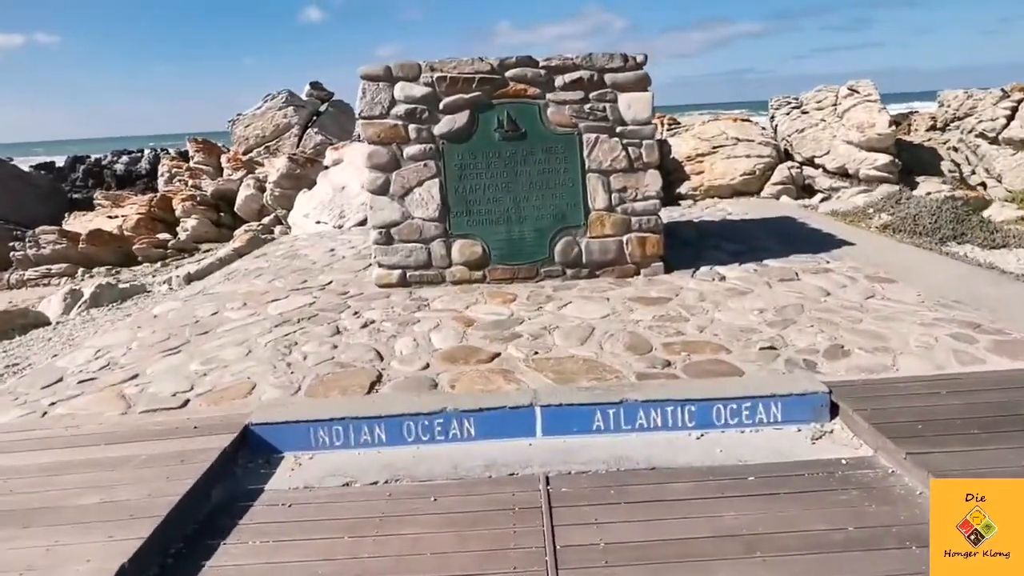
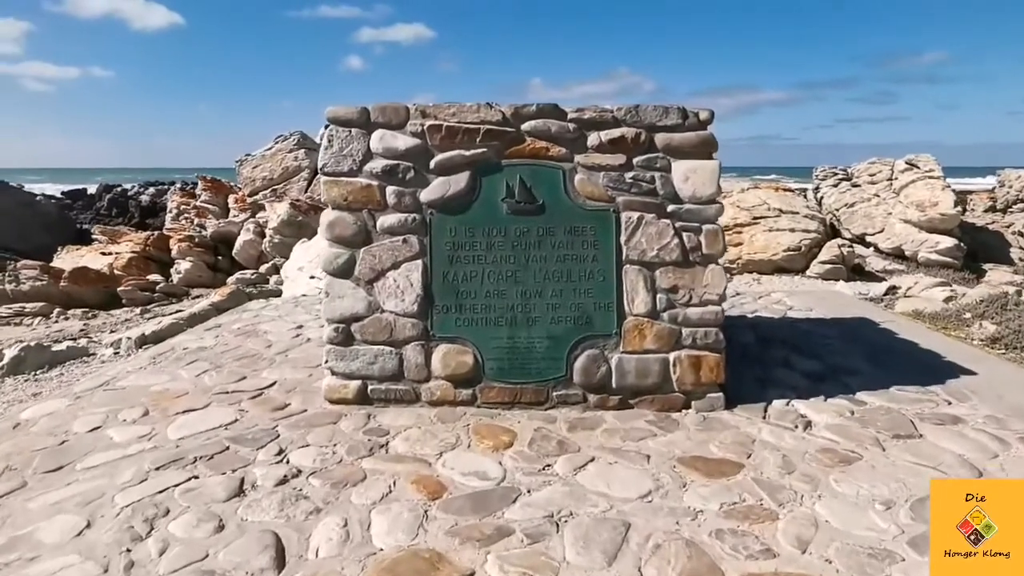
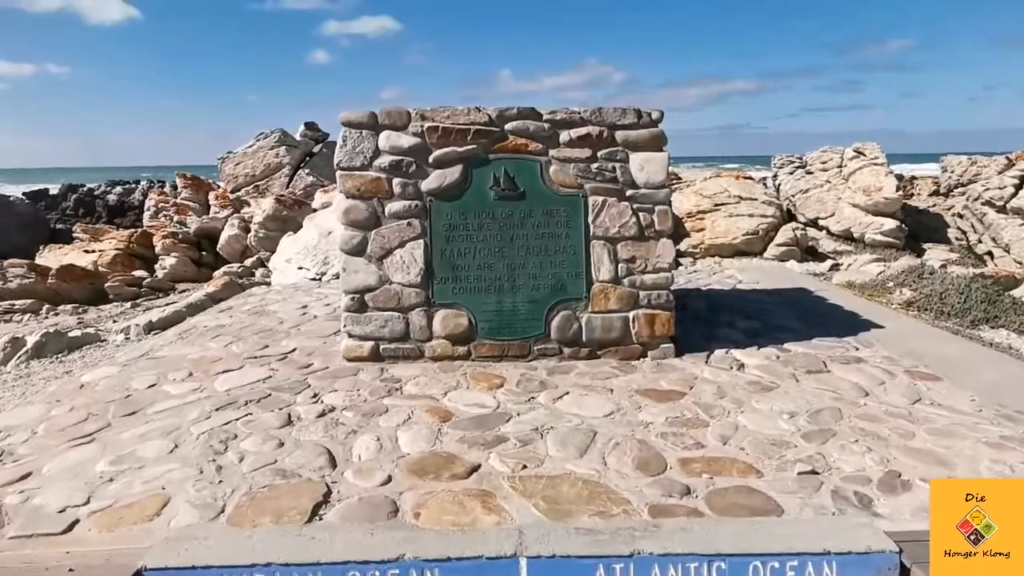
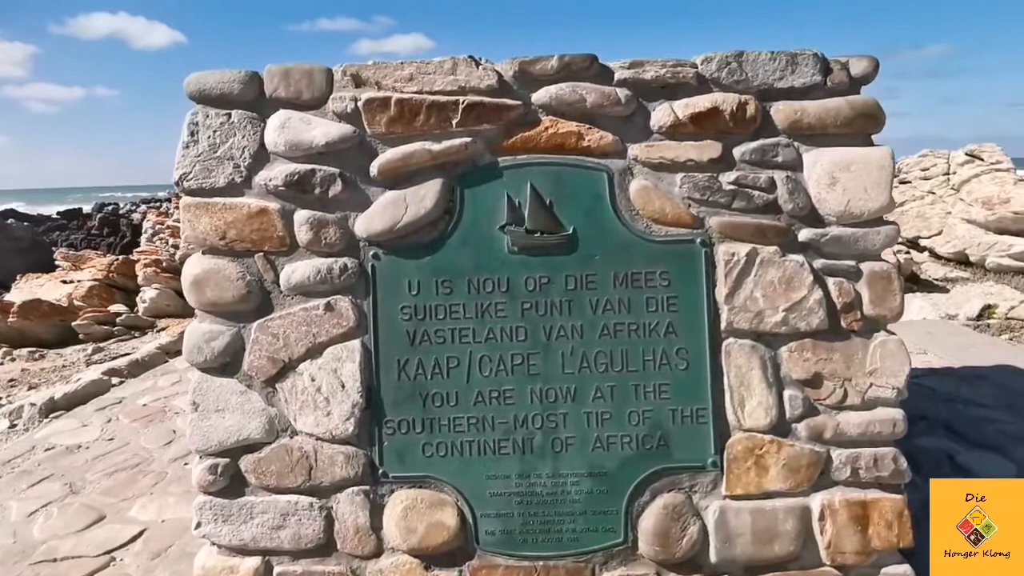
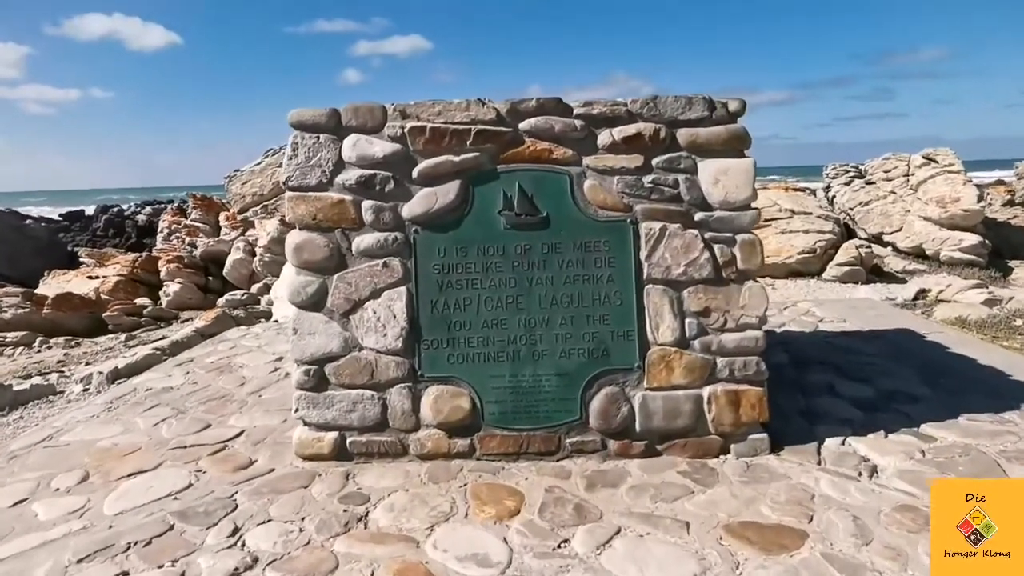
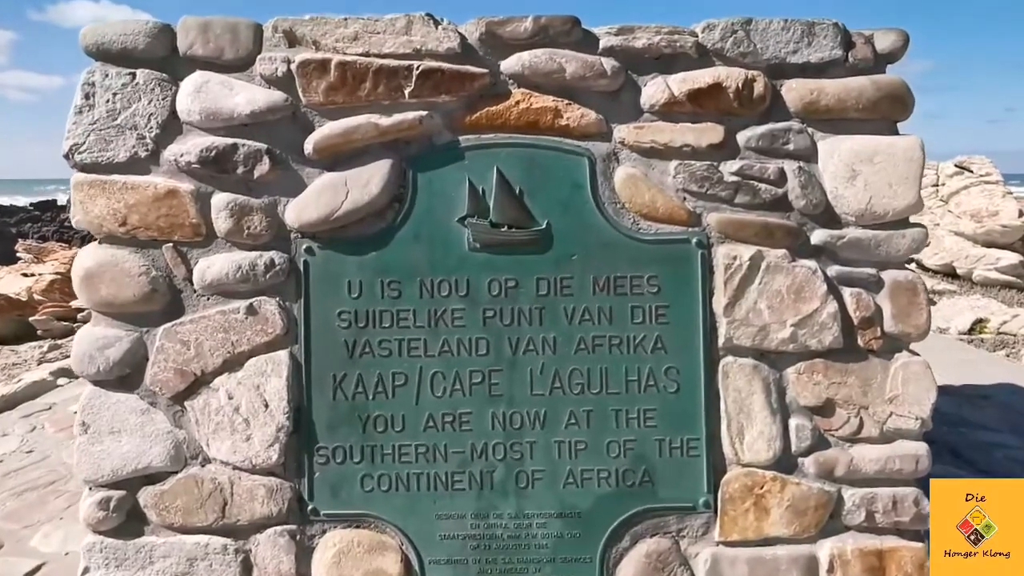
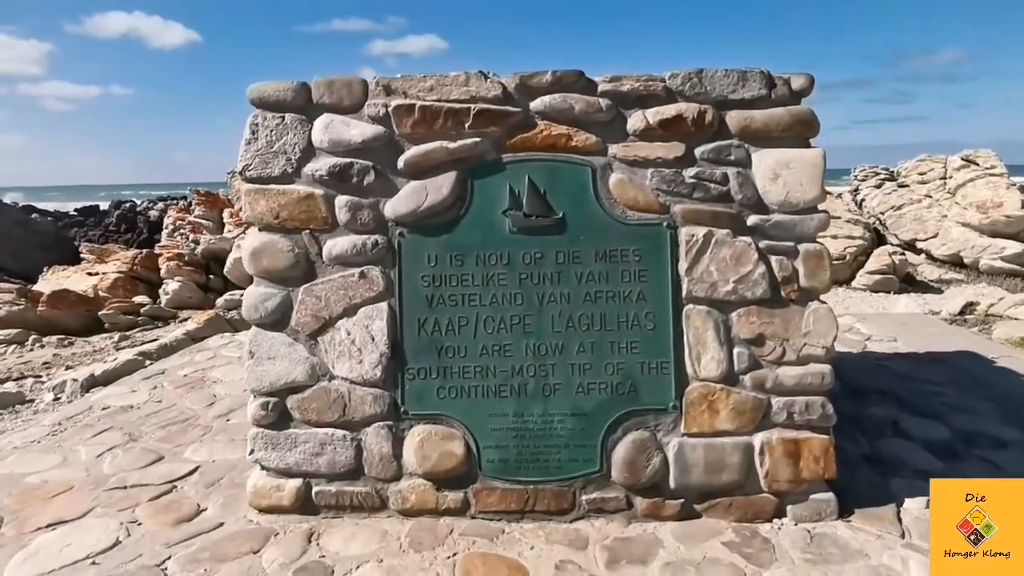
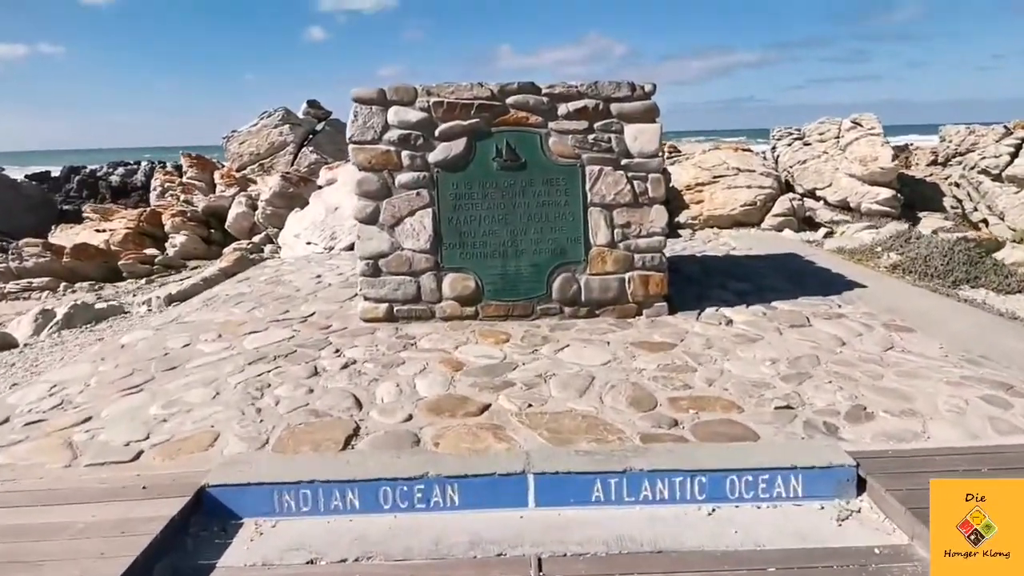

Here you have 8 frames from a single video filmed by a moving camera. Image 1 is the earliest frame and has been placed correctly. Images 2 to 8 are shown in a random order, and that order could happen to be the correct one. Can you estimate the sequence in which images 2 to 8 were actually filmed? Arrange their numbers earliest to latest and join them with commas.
8, 3, 2, 5, 7, 4, 6
